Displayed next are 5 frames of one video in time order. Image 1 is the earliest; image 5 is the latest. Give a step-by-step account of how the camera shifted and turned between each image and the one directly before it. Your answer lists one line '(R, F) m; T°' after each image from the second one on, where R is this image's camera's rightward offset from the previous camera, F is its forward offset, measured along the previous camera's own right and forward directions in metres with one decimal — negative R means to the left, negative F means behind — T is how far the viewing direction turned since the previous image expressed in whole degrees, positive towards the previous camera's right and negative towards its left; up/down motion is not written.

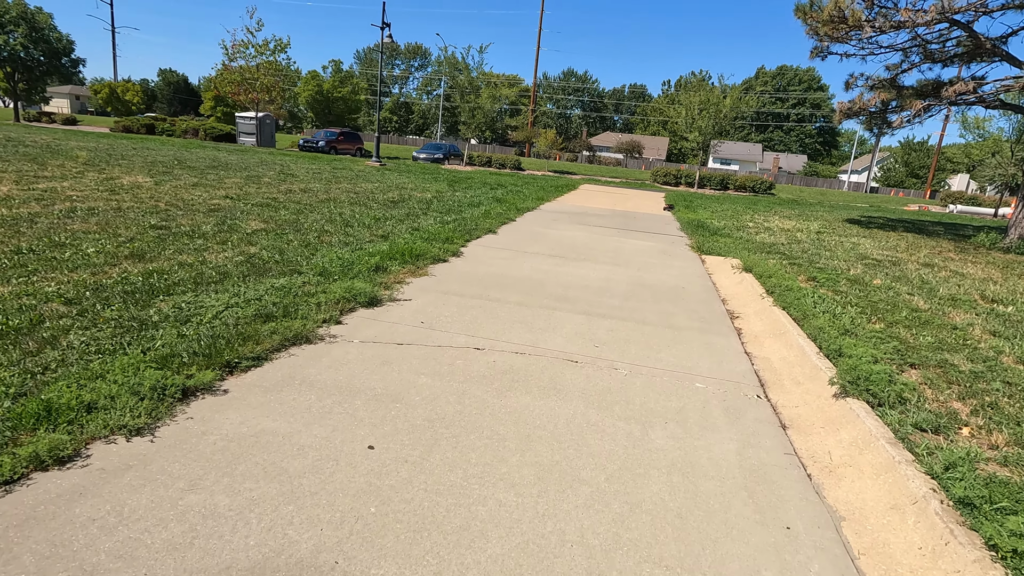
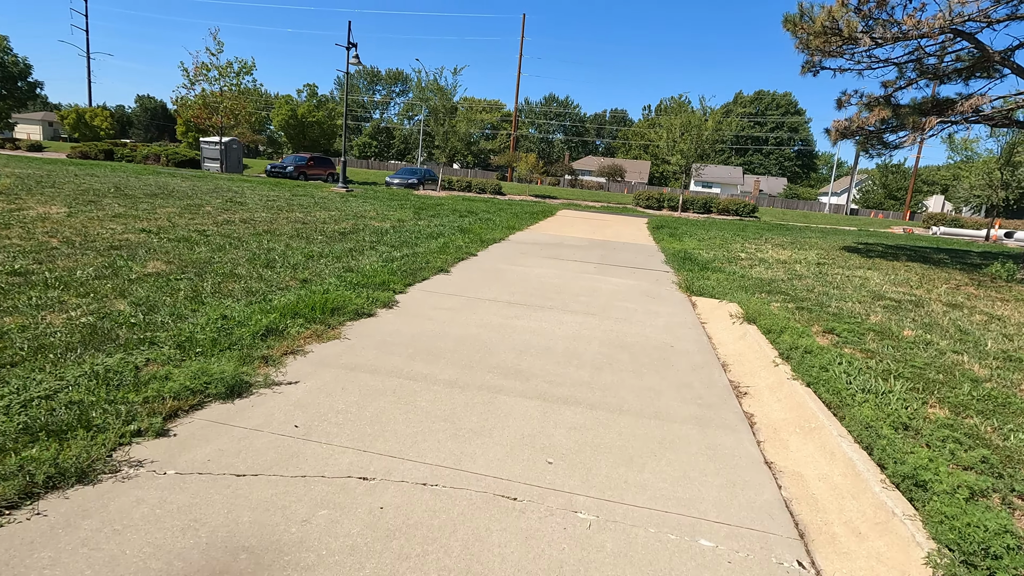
(+0.4, +1.3) m; +2°
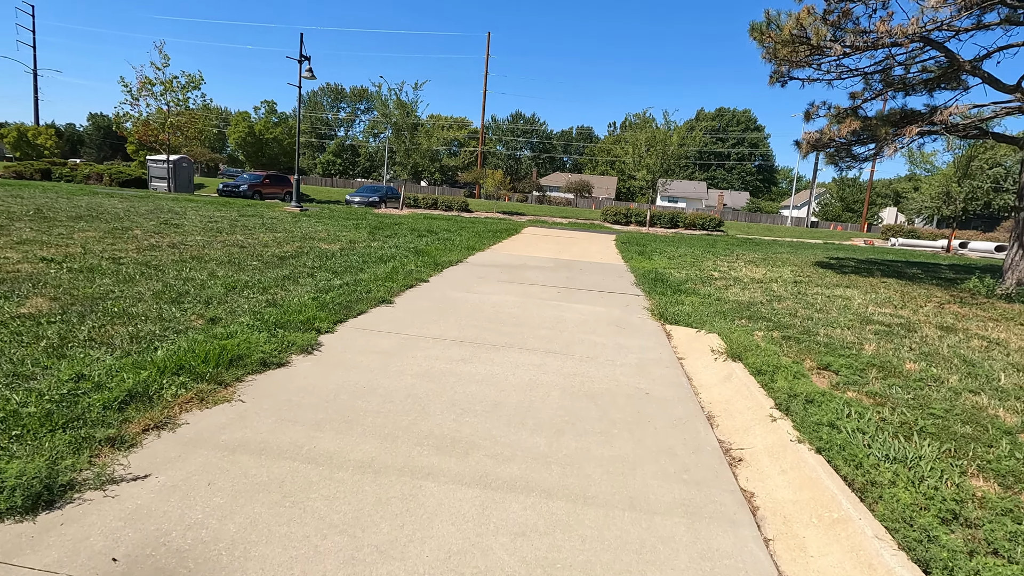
(+0.2, +0.8) m; +3°
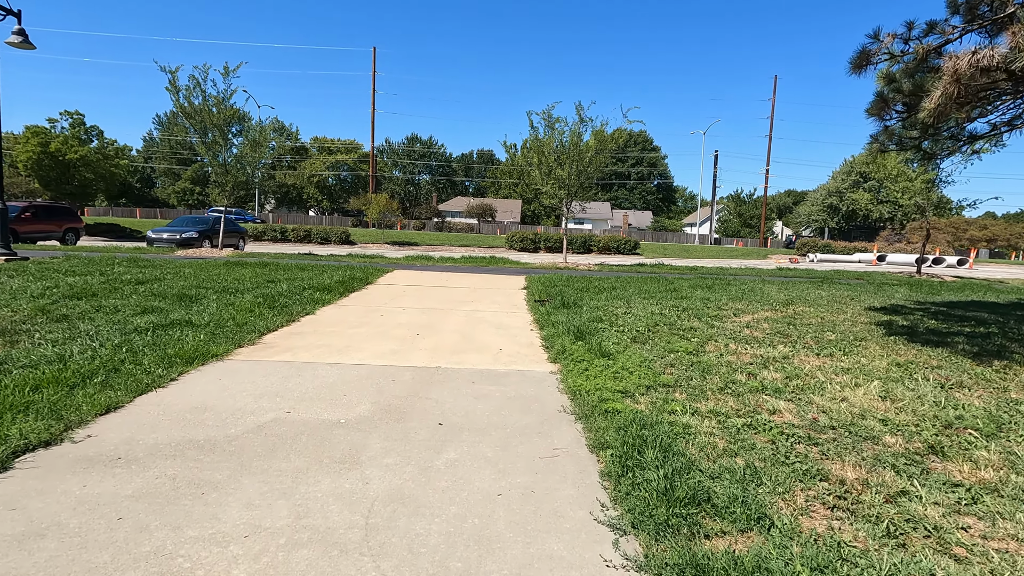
(+1.2, +6.2) m; +10°
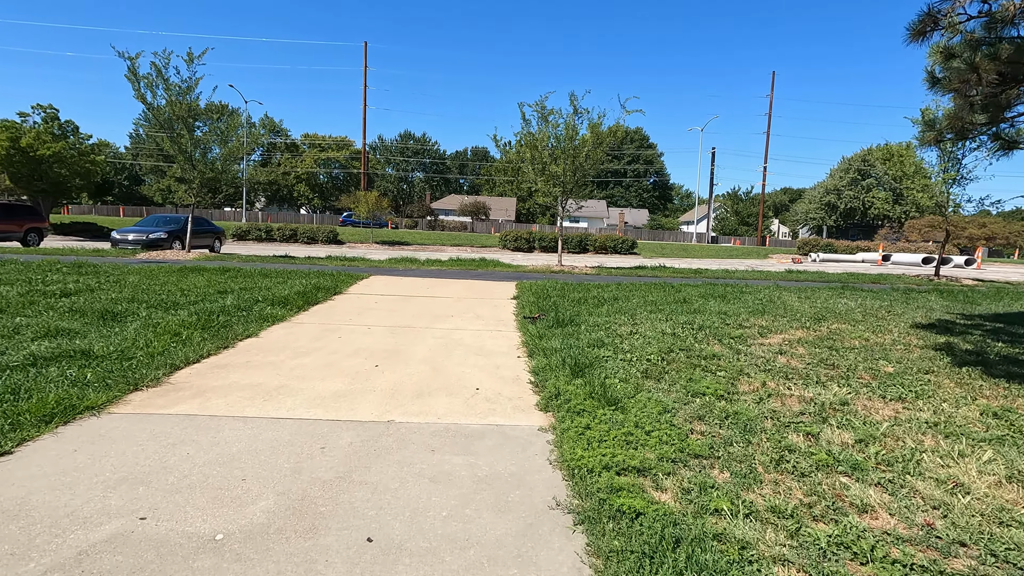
(+0.1, +1.2) m; 0°
